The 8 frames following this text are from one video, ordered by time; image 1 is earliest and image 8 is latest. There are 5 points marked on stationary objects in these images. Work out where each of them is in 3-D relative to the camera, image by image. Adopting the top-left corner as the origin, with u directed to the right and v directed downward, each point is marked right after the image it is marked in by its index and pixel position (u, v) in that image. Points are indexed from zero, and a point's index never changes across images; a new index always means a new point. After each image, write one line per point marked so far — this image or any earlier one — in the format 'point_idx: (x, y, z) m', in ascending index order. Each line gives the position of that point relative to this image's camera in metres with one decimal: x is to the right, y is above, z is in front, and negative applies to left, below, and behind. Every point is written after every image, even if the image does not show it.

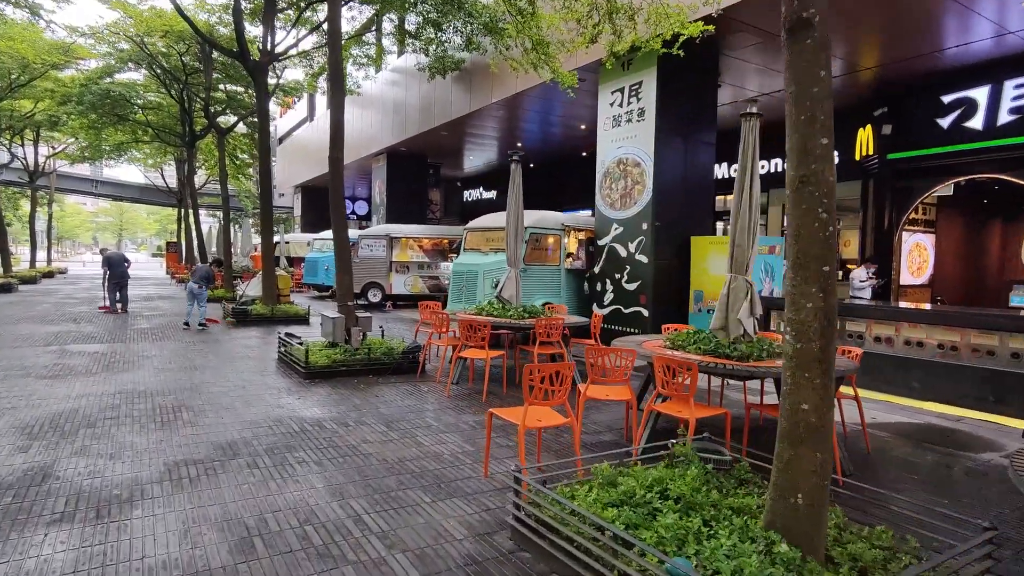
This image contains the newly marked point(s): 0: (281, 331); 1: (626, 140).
0: (-5.0, -1.0, +12.9) m
1: (+2.2, +2.8, +11.4) m
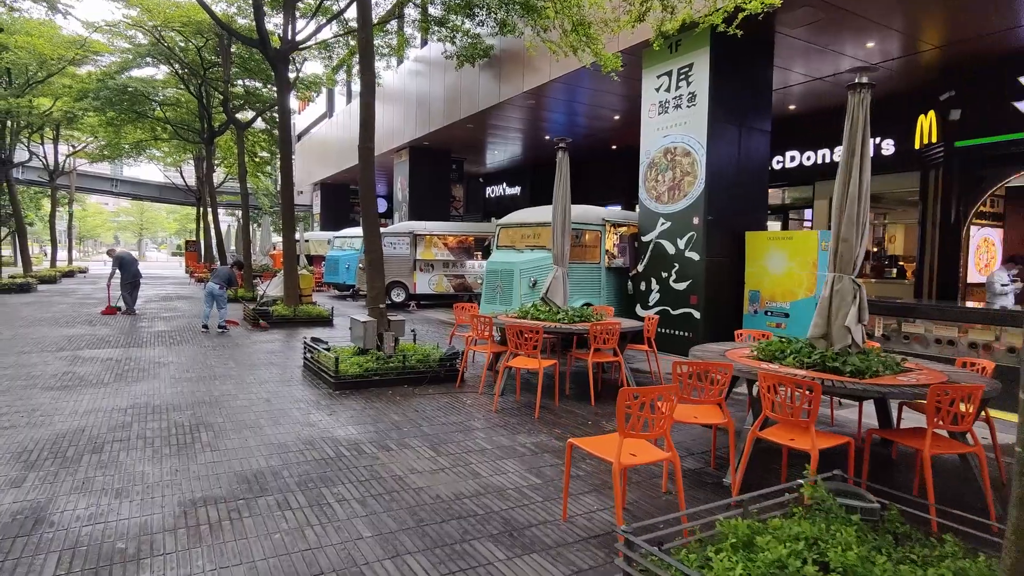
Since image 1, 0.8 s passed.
0: (-4.2, -1.0, +12.2) m
1: (+2.9, +2.8, +10.5) m
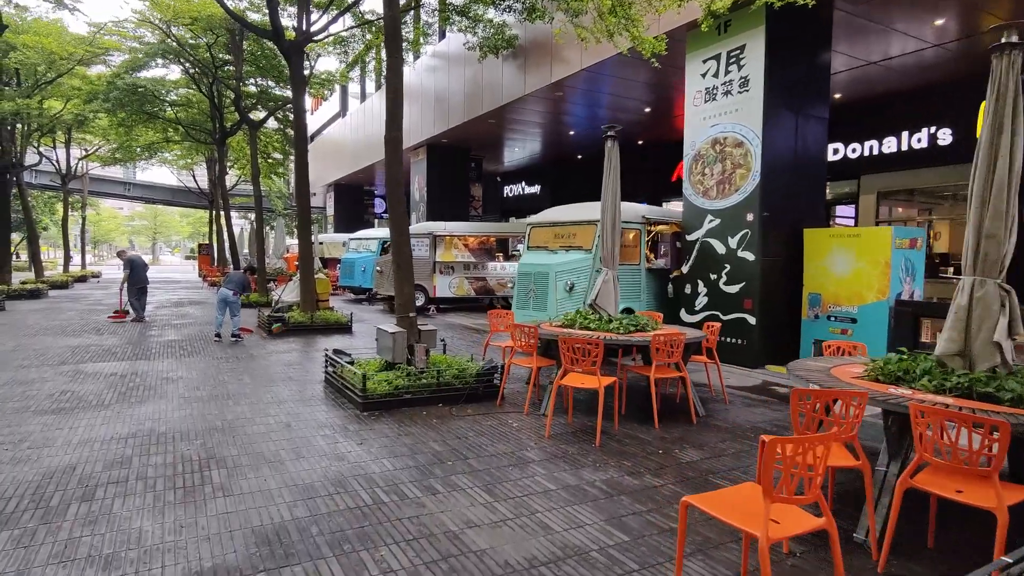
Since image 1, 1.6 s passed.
0: (-3.6, -1.1, +11.4) m
1: (+3.4, +2.8, +9.6) m
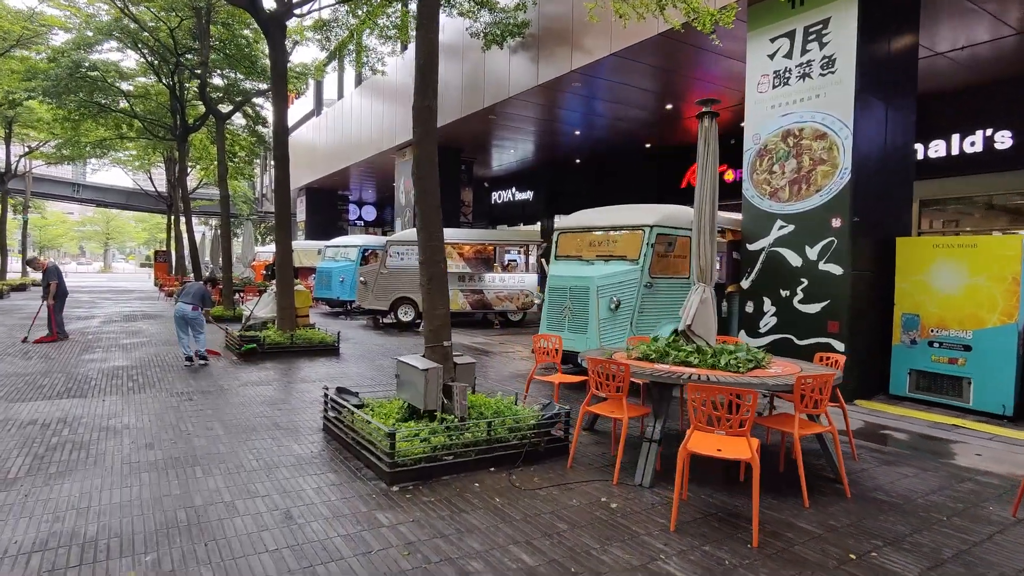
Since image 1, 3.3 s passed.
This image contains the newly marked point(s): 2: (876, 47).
0: (-3.2, -1.3, +9.5) m
1: (+3.9, +2.5, +8.1) m
2: (+4.8, +3.2, +7.8) m
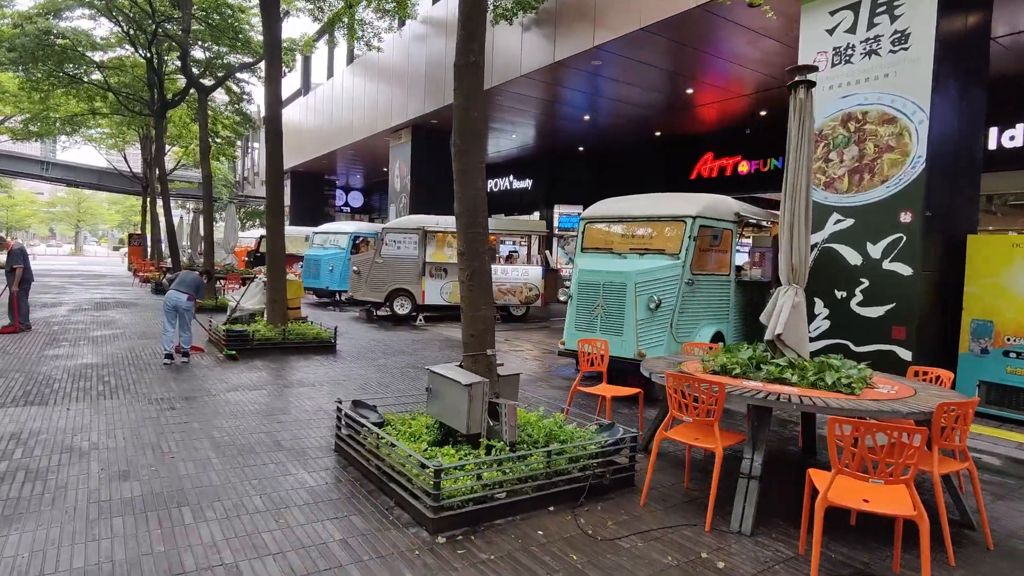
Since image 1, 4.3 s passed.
0: (-2.9, -1.2, +8.5) m
1: (+4.3, +2.5, +7.3) m
2: (+5.2, +3.1, +7.0) m
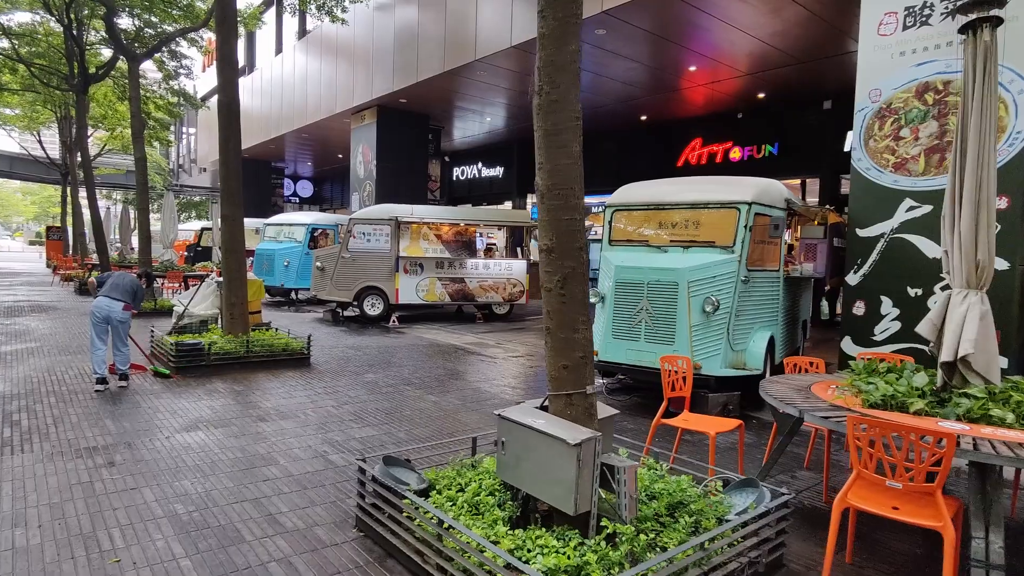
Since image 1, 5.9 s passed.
0: (-2.7, -1.2, +6.9) m
1: (+4.6, +2.6, +6.3) m
2: (+5.5, +3.2, +6.1) m
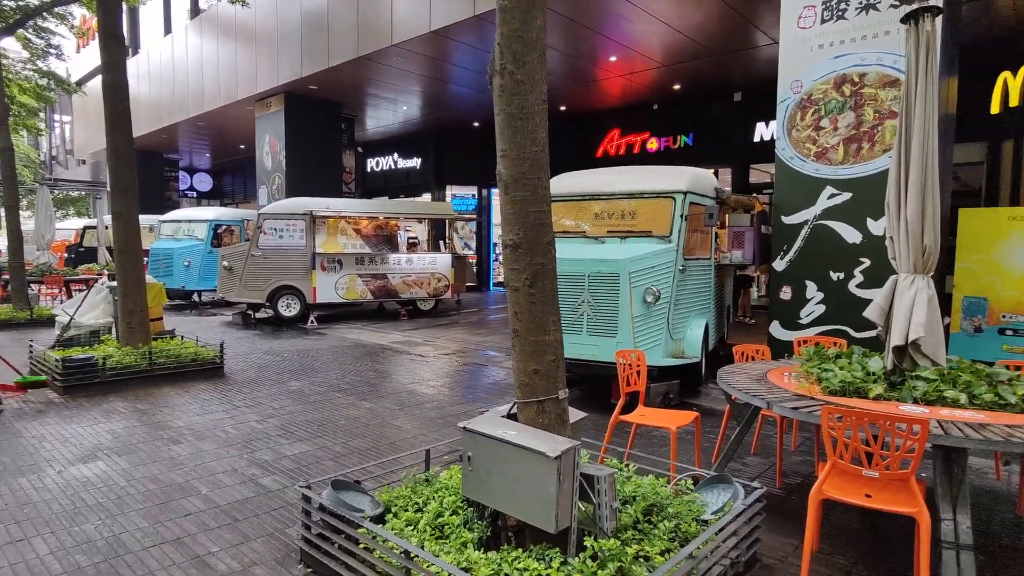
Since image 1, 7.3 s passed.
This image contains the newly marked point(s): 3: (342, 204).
0: (-3.3, -1.3, +6.2) m
1: (+3.9, +2.7, +6.6) m
2: (+4.8, +3.4, +6.5) m
3: (-3.7, +1.8, +13.1) m
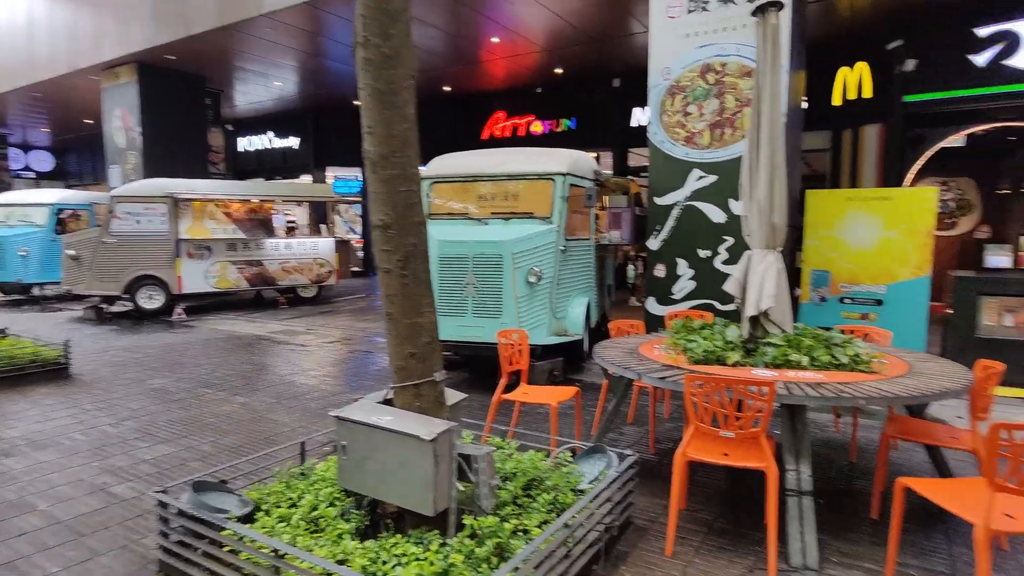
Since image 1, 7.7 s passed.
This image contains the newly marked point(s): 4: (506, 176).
0: (-4.4, -1.2, +5.5) m
1: (+2.5, +3.0, +7.0) m
2: (+3.3, +3.7, +7.1) m
3: (-6.1, +2.1, +12.1) m
4: (-0.1, +1.3, +6.9) m
